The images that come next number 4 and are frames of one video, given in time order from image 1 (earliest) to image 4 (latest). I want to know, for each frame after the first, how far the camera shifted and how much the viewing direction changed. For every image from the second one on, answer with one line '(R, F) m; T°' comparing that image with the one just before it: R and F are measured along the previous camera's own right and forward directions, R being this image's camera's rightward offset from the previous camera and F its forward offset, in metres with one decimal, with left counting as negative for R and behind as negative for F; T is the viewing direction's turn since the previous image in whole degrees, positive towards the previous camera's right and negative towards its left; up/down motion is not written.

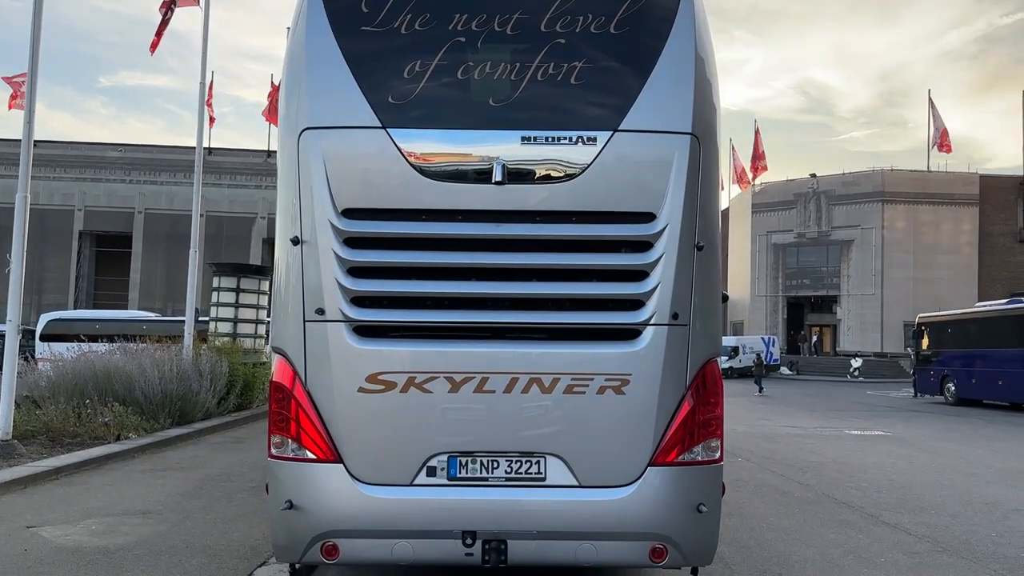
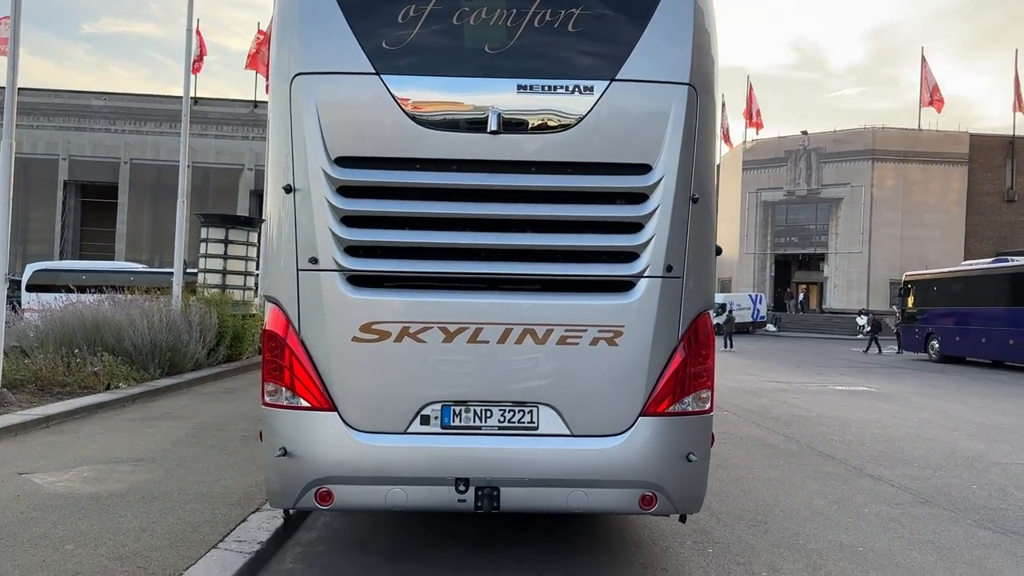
(0.0, 0.0) m; +1°
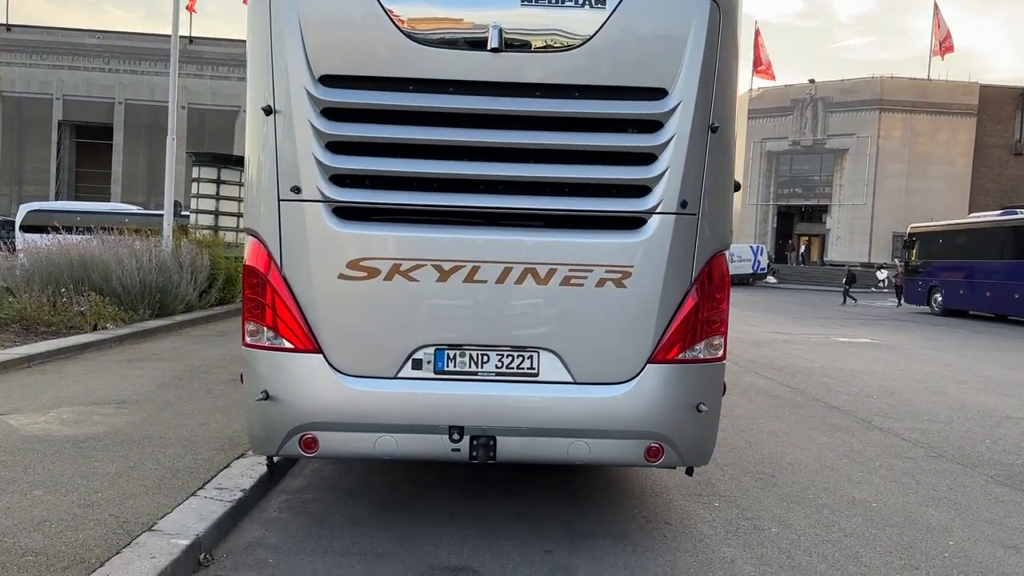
(0.0, +0.3) m; 0°
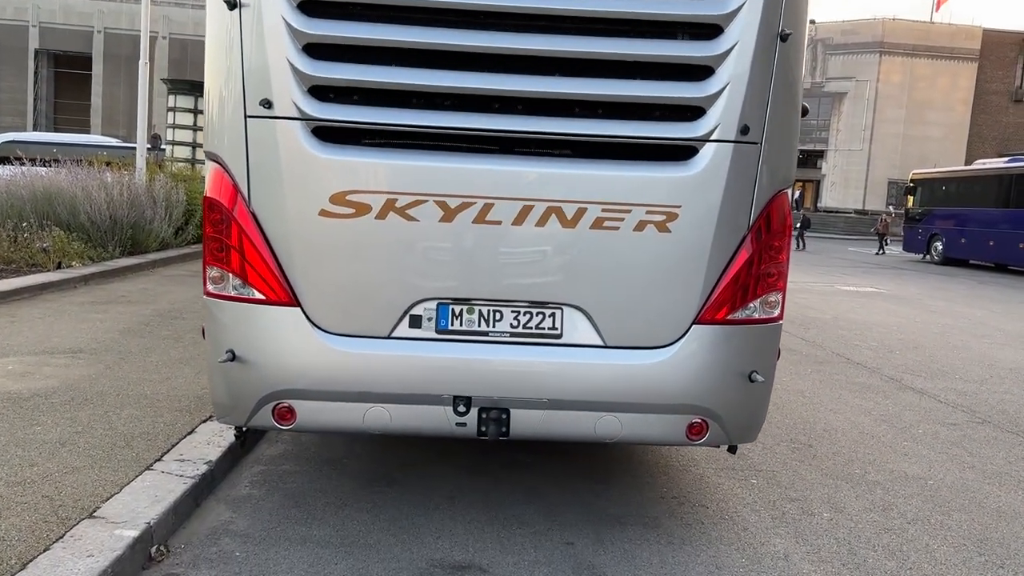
(-0.1, +0.7) m; +1°
